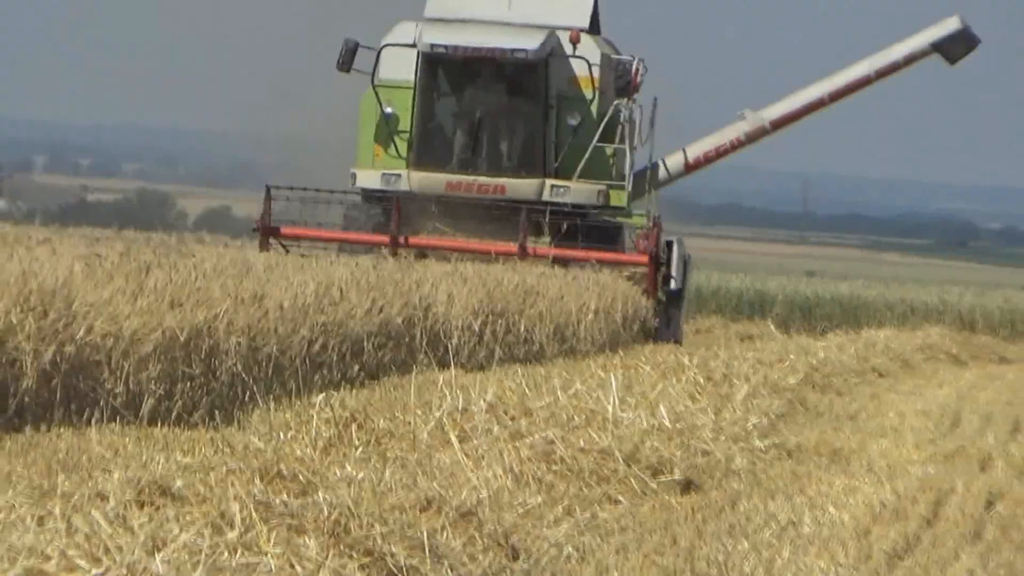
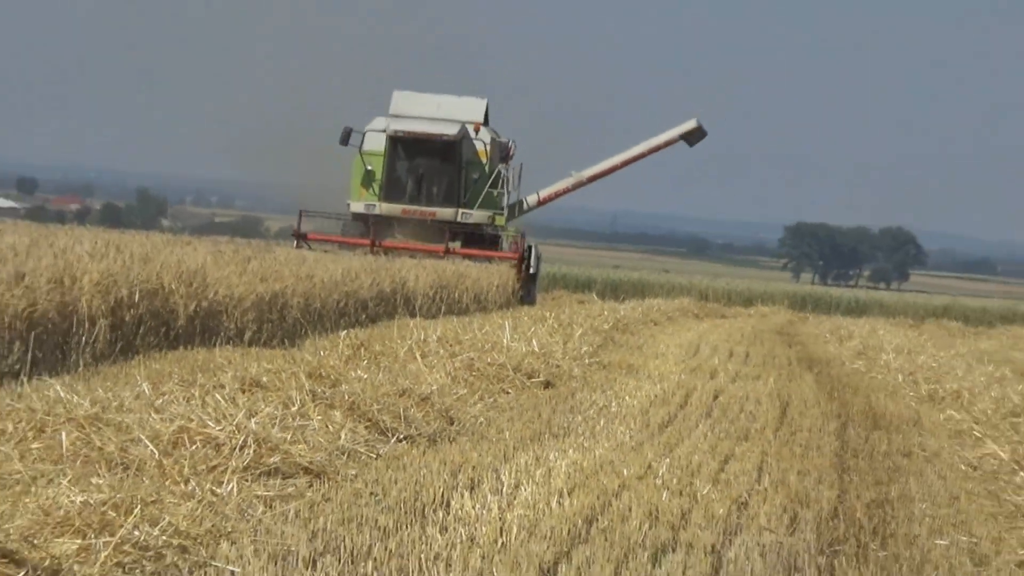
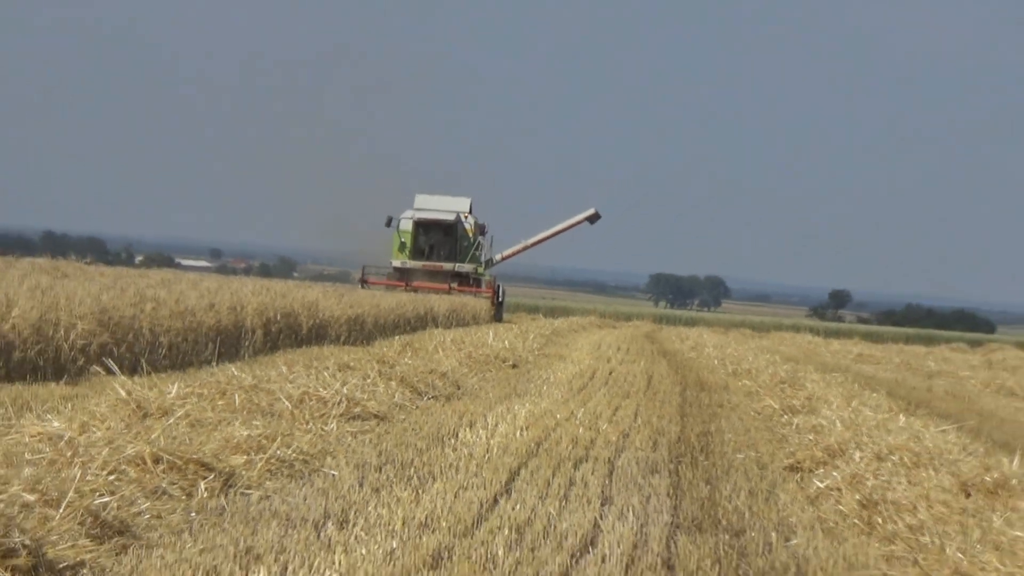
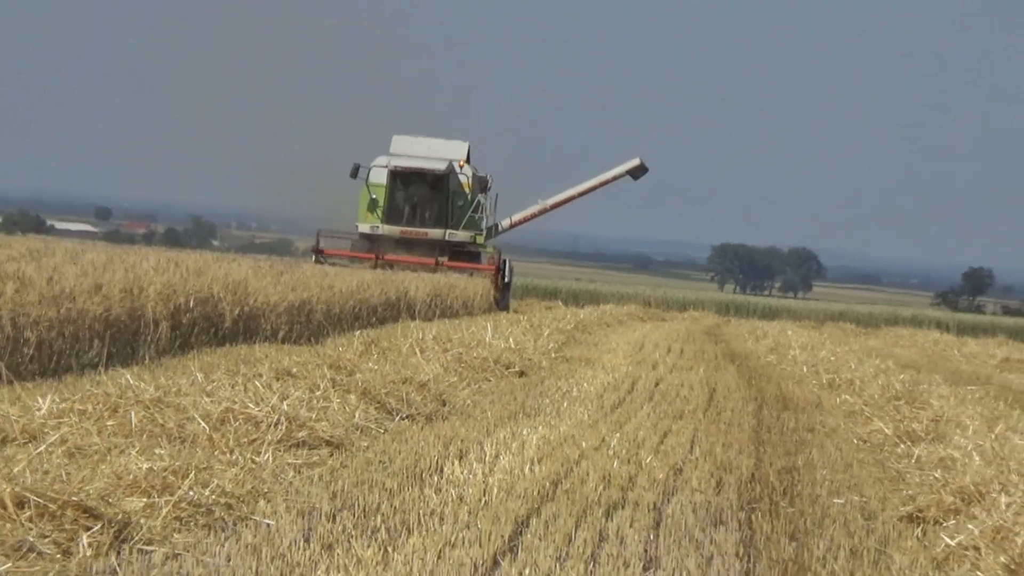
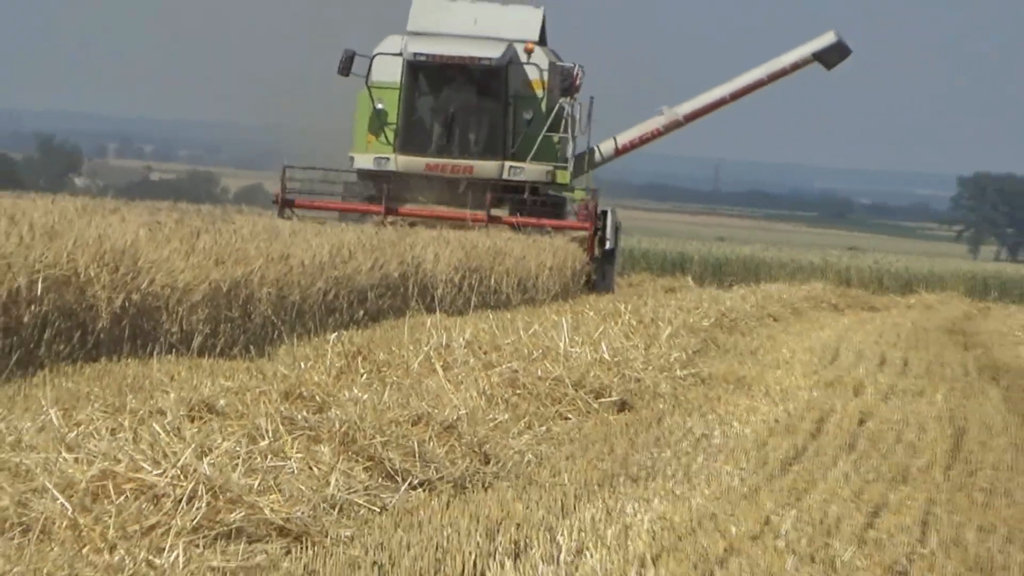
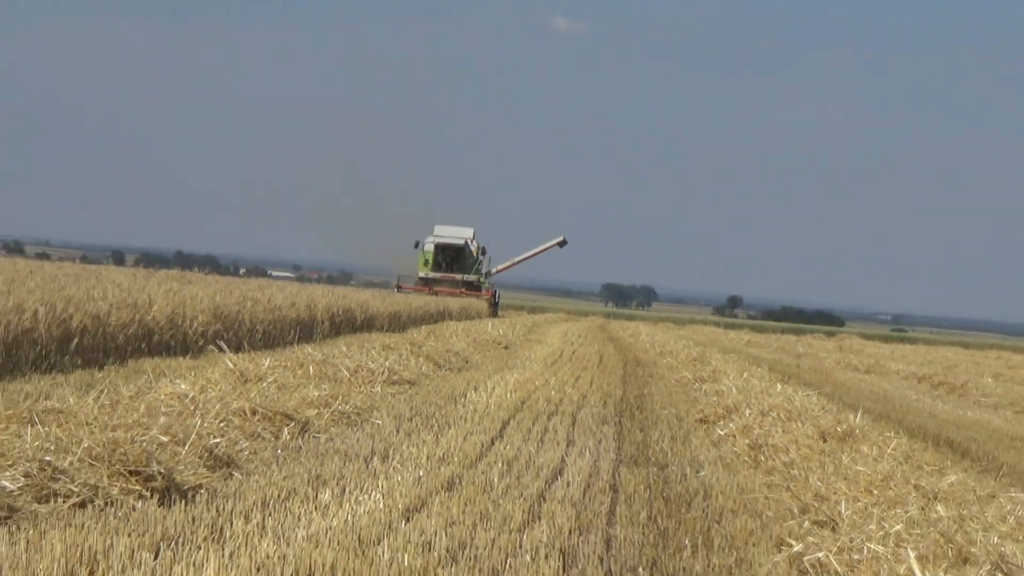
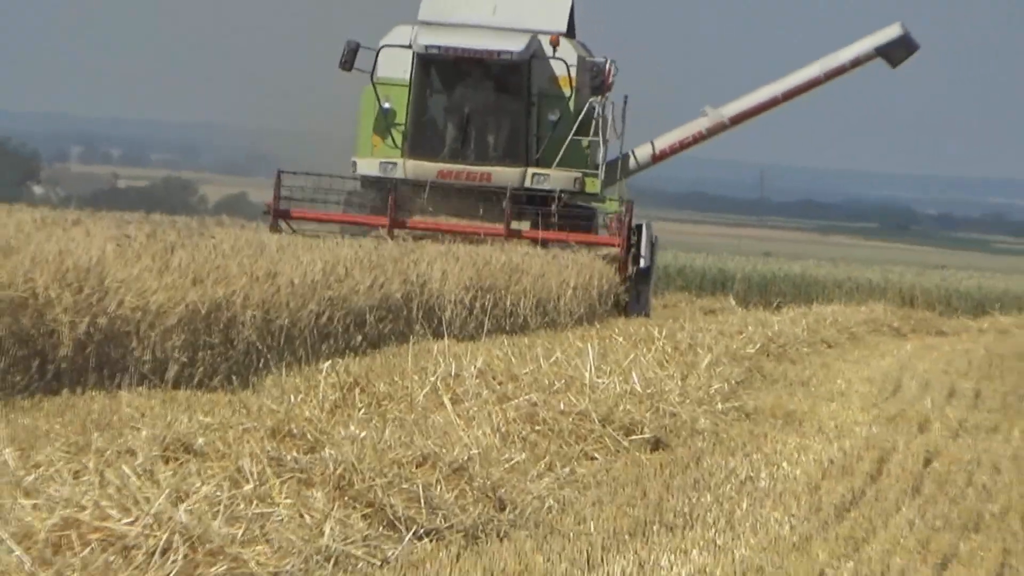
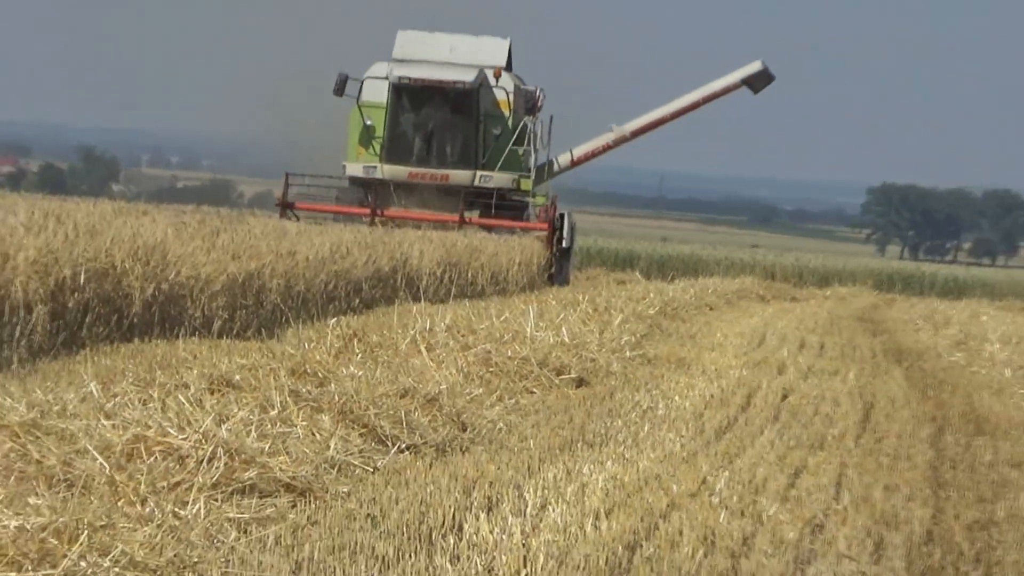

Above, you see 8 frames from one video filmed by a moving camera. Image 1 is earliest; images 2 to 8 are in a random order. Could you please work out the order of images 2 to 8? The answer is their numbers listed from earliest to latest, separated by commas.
7, 5, 8, 2, 4, 3, 6
